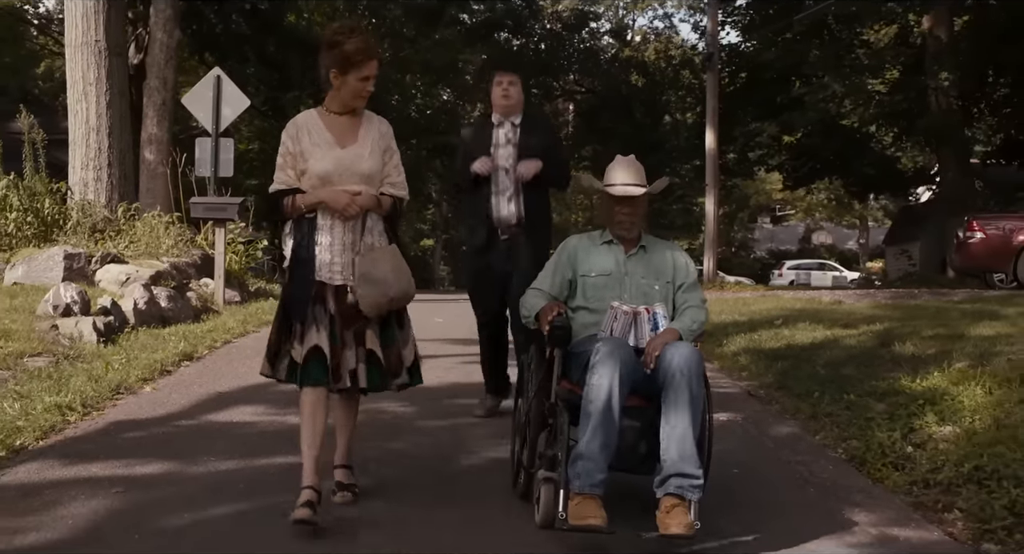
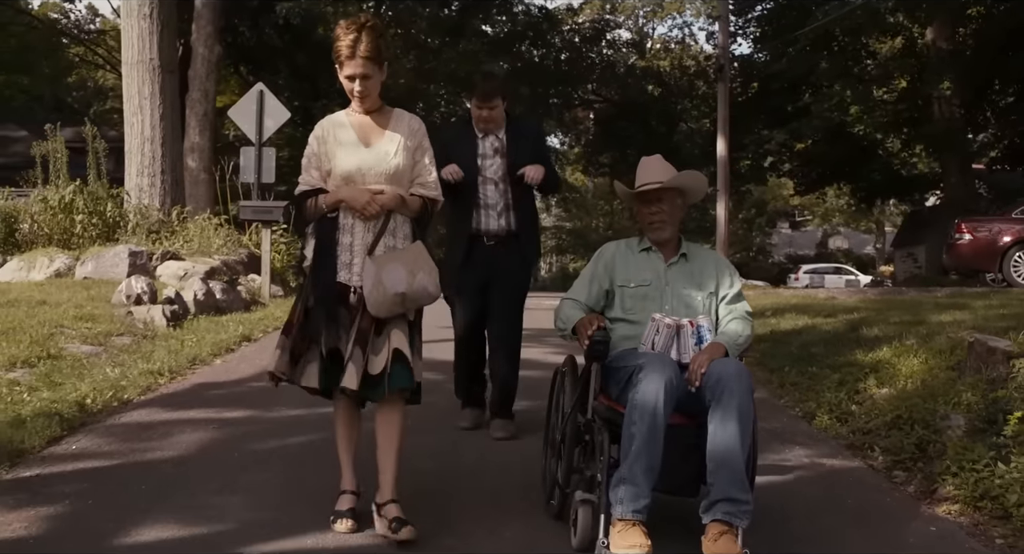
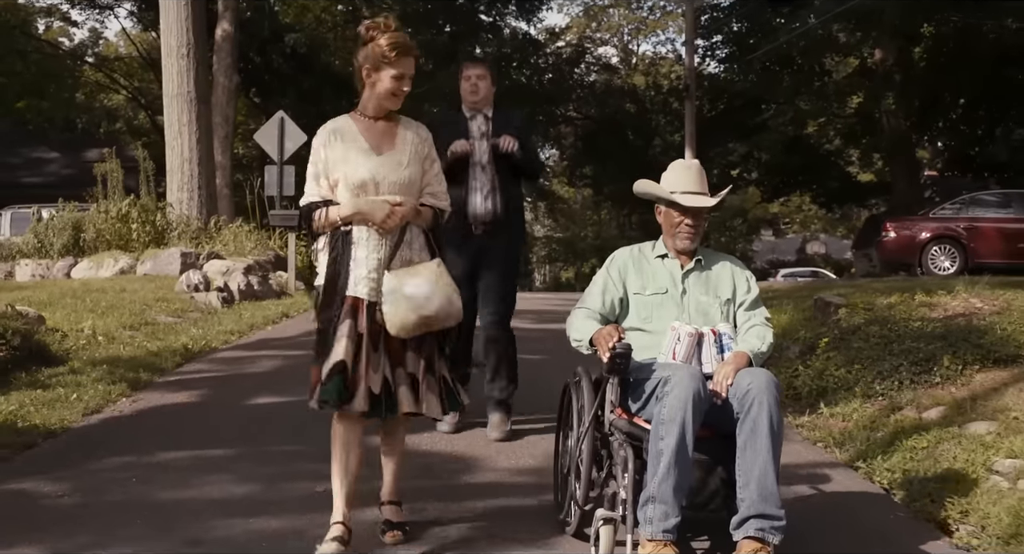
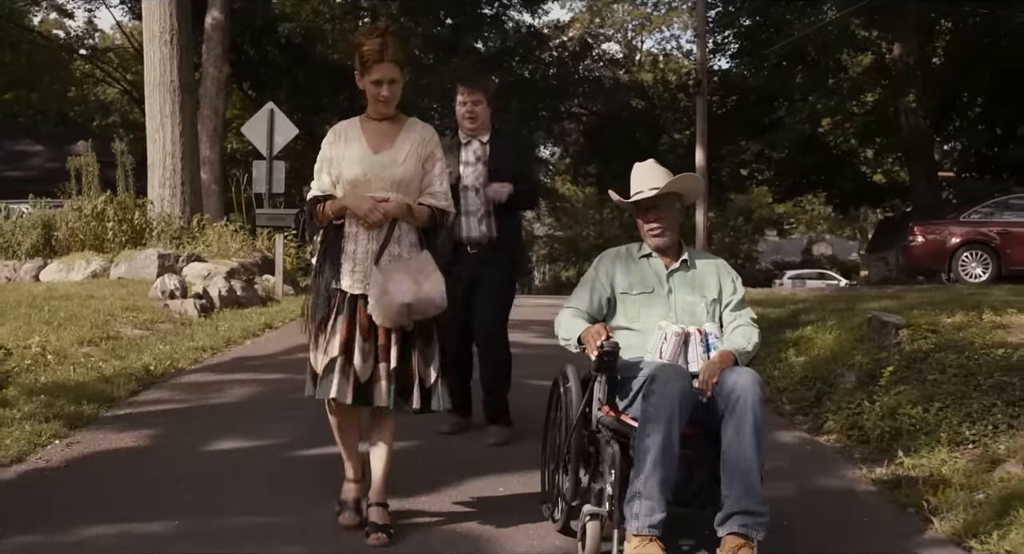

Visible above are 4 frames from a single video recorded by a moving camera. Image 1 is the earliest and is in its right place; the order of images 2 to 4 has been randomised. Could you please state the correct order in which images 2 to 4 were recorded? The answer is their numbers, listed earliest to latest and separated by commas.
2, 4, 3
